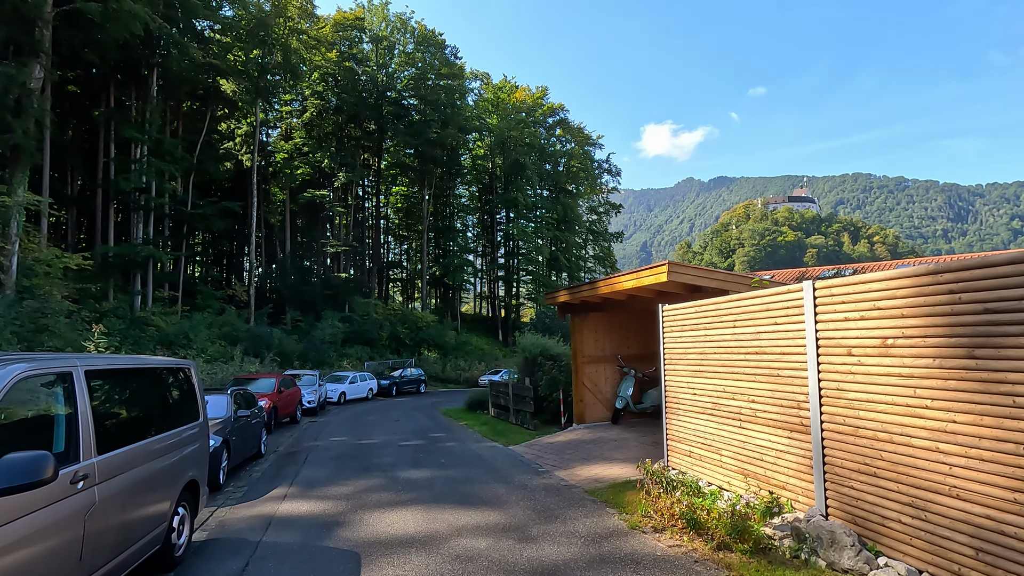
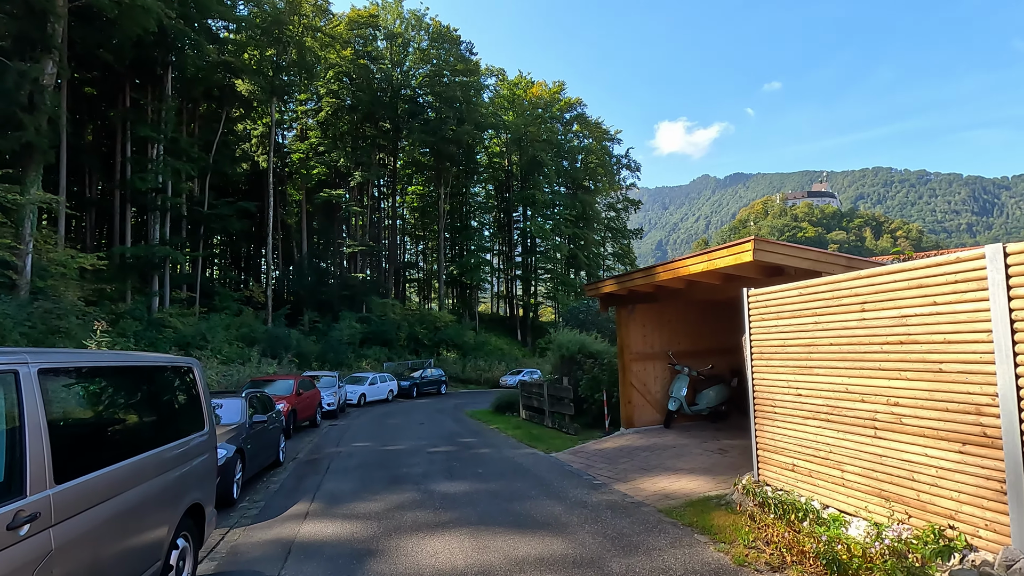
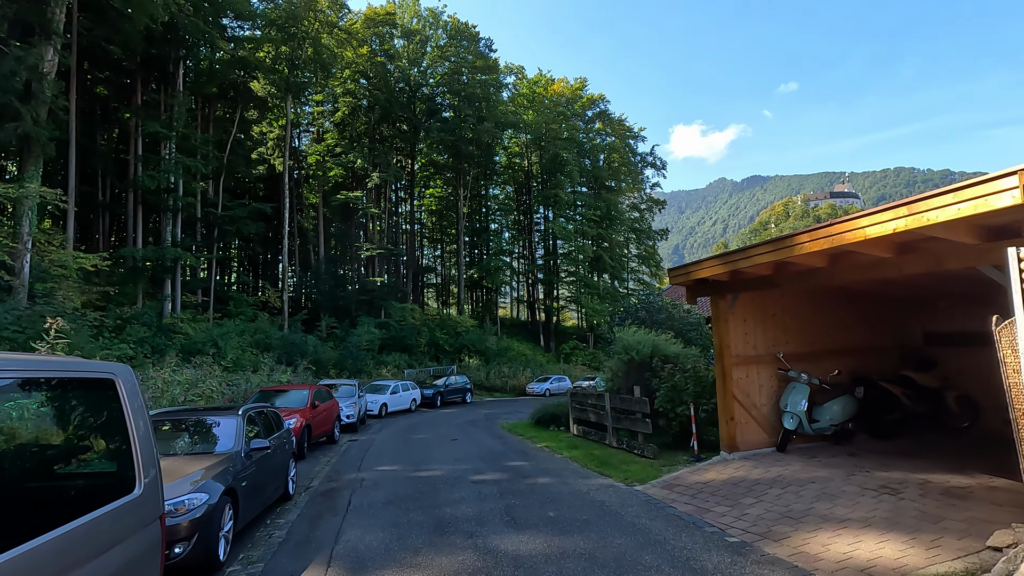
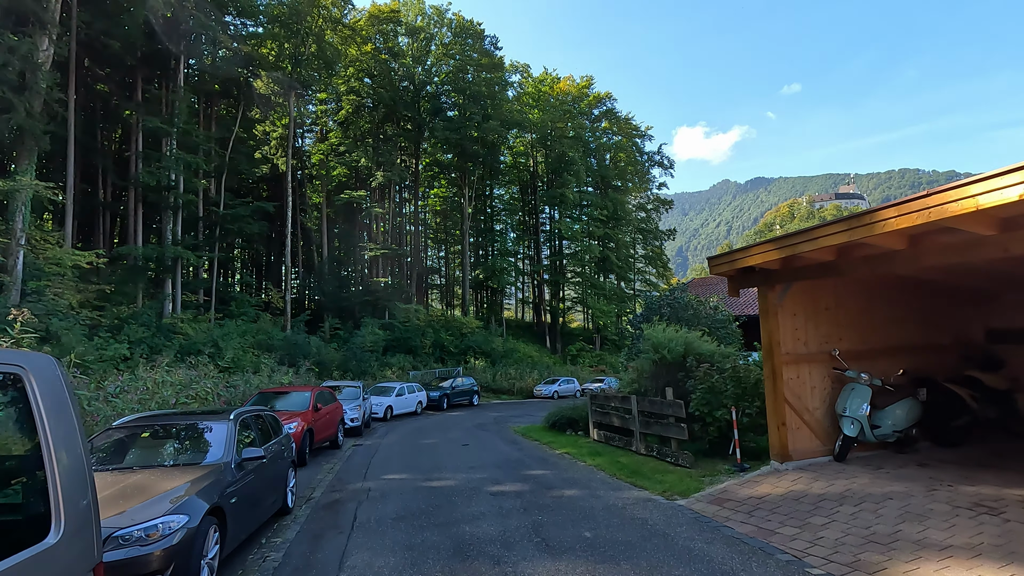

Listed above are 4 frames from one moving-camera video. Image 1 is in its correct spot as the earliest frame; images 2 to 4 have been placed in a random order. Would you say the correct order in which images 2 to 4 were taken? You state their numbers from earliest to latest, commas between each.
2, 3, 4
